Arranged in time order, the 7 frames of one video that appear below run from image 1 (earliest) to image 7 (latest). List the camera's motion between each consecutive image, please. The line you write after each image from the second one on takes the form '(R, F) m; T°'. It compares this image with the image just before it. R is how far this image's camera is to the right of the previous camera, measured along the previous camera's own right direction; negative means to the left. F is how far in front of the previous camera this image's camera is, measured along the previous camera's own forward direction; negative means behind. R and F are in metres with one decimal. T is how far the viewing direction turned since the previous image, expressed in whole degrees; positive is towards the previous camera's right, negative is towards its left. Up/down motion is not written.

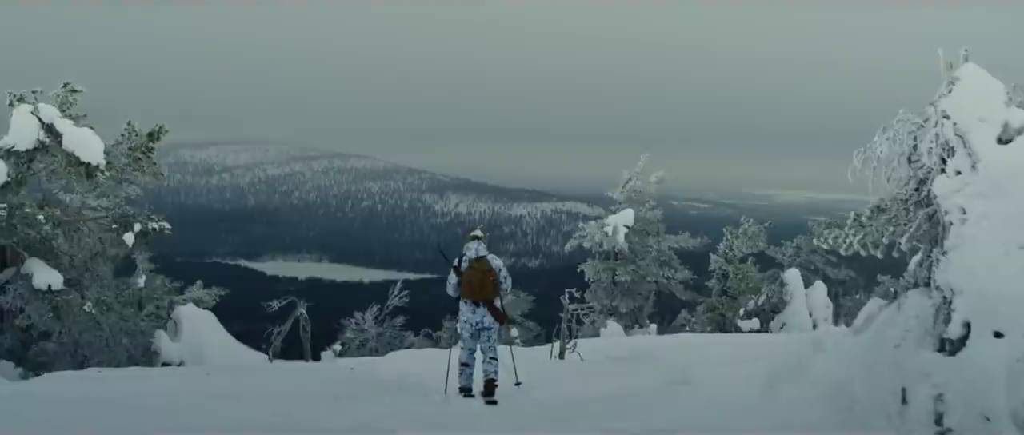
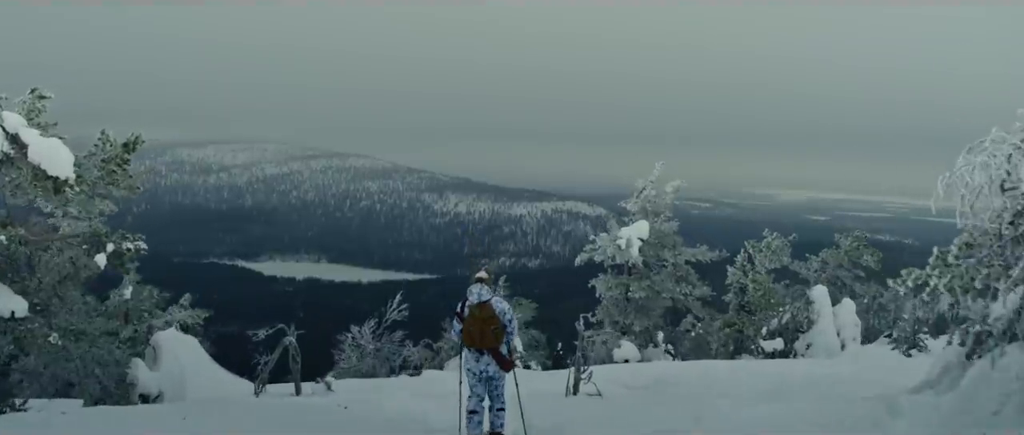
(-0.1, +1.0) m; 0°
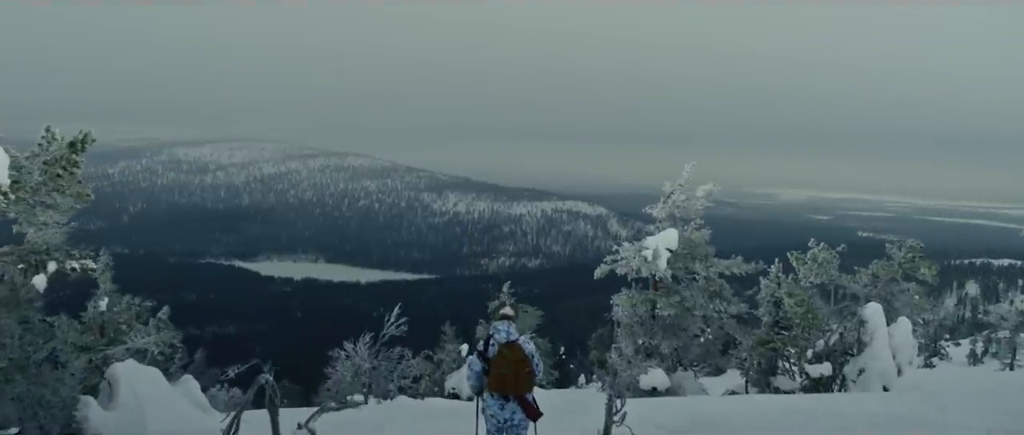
(-0.2, +1.6) m; 0°
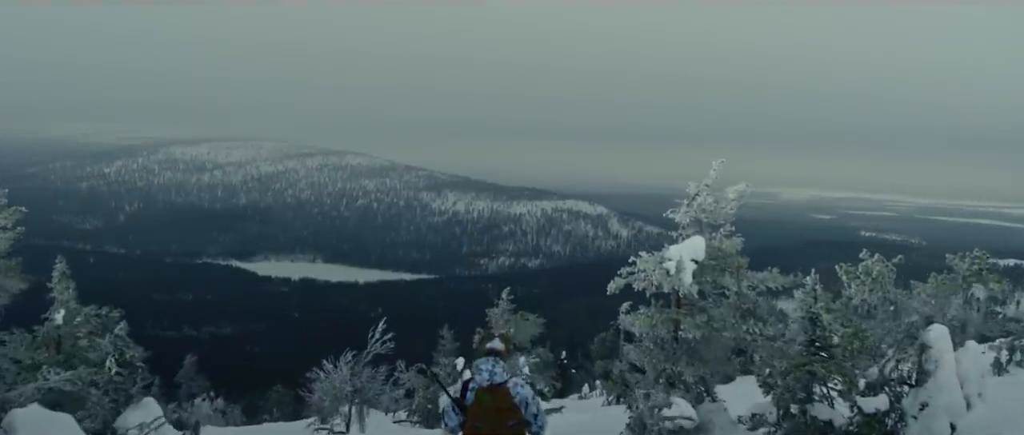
(0.0, +1.9) m; 0°
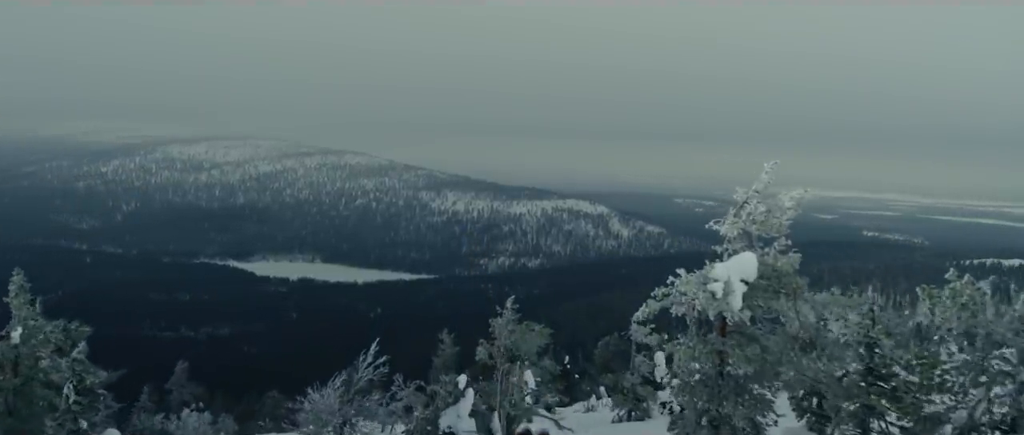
(-0.2, +1.8) m; 0°
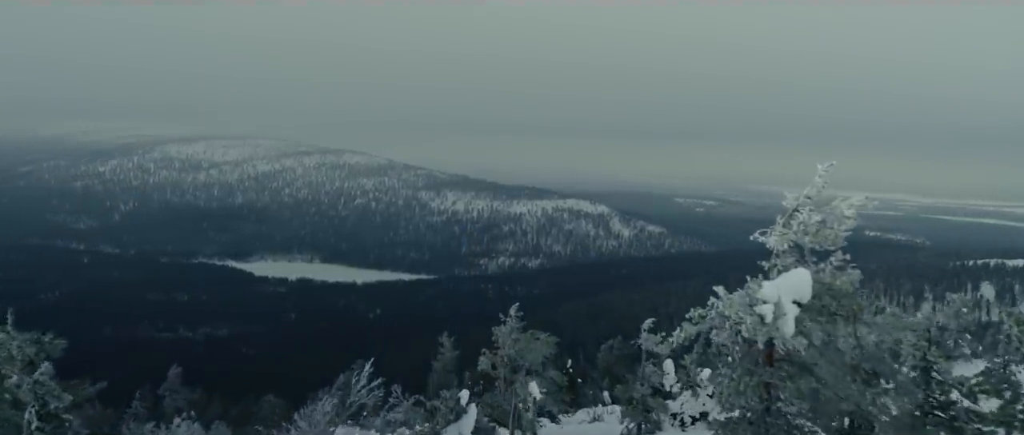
(-0.2, +1.3) m; 0°
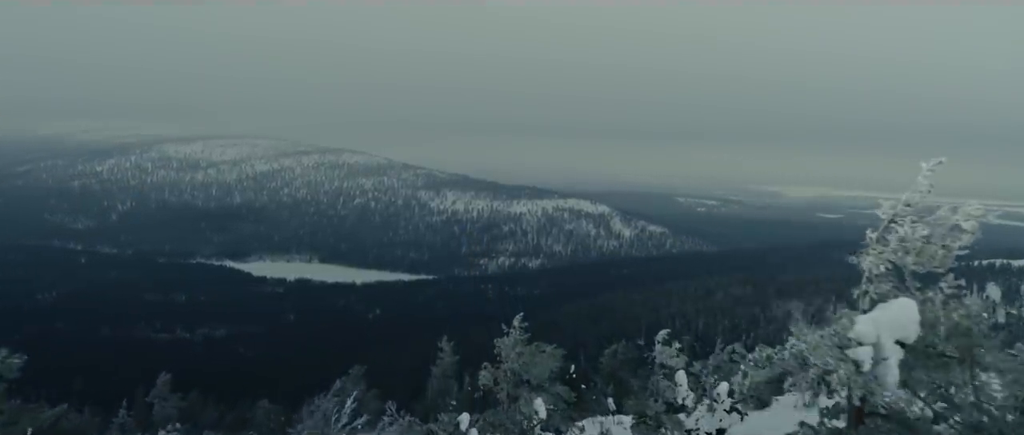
(-0.1, +1.9) m; 0°
